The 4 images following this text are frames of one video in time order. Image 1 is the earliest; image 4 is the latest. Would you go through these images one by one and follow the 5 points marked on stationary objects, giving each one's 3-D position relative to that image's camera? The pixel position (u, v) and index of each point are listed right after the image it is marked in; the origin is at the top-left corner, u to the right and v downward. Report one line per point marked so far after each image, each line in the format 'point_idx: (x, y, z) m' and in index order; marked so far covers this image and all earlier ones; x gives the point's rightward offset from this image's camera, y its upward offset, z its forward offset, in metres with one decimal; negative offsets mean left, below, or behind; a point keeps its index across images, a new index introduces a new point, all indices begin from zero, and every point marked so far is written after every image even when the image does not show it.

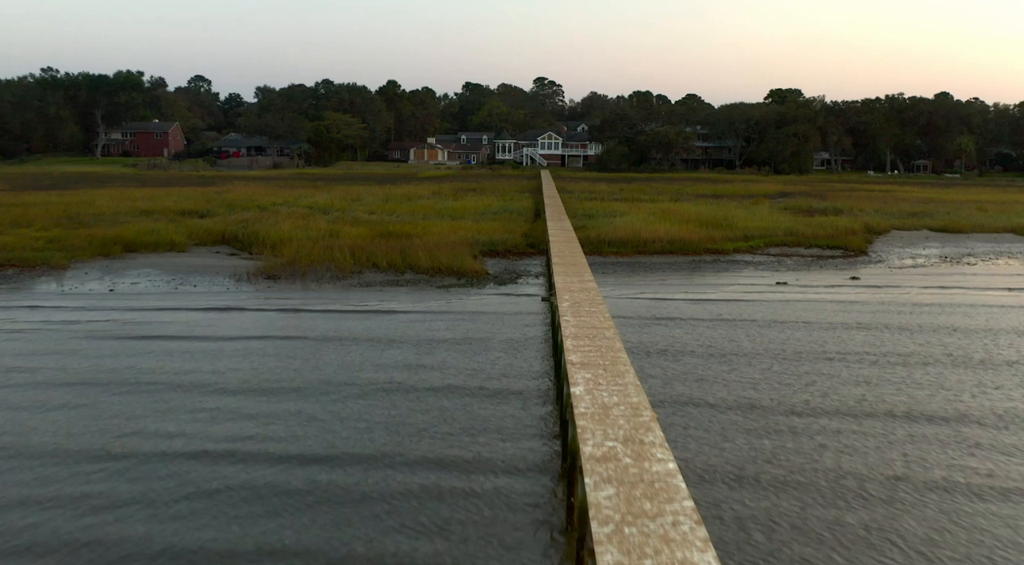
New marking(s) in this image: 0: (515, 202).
0: (+0.1, +1.8, +19.5) m
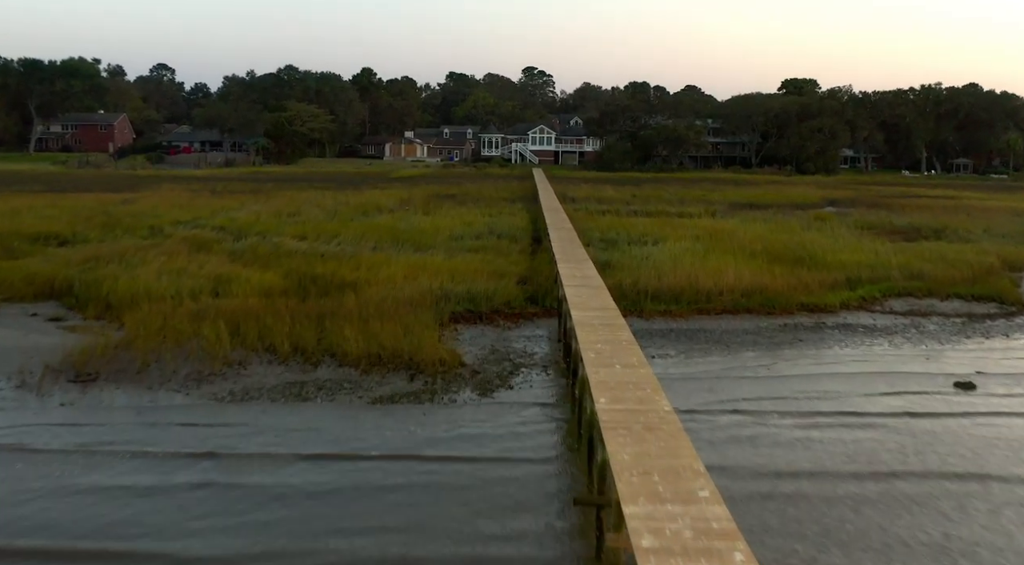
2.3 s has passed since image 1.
0: (-0.1, +1.1, +14.7) m
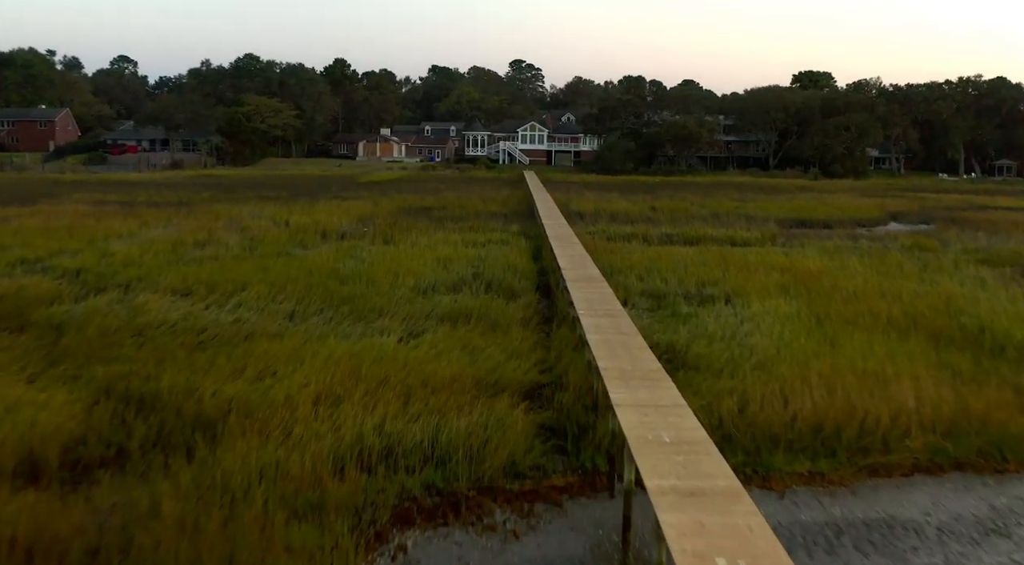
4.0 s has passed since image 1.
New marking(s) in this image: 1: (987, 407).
0: (-0.2, +0.4, +10.6) m
1: (+2.7, -0.7, +5.0) m
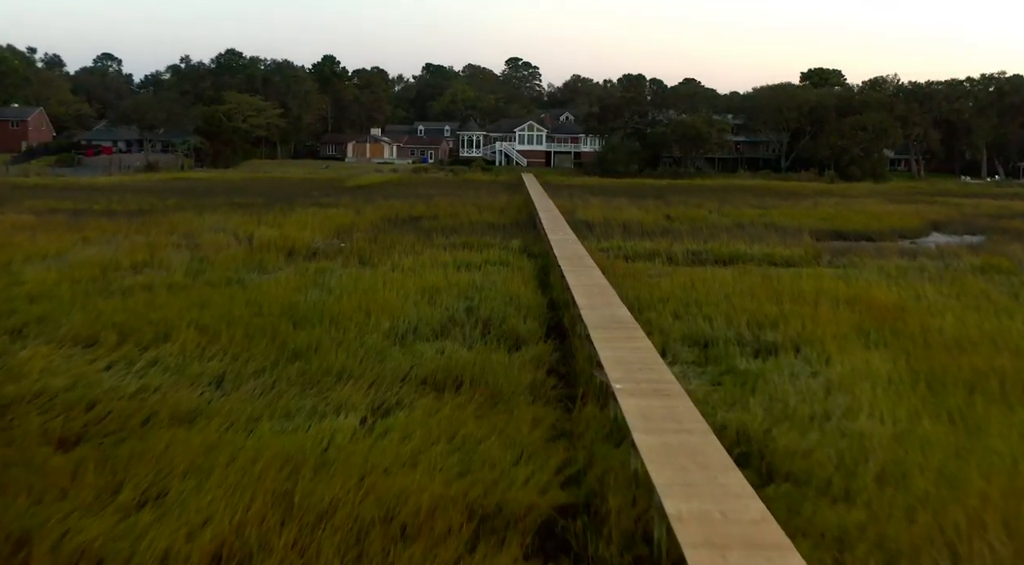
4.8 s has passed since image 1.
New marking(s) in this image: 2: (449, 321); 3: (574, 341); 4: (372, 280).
0: (-0.2, +0.1, +8.8) m
1: (+2.8, -1.0, +3.3) m
2: (-0.5, -0.3, +6.8) m
3: (+0.4, -0.4, +6.1) m
4: (-1.3, 0.0, +8.2) m
